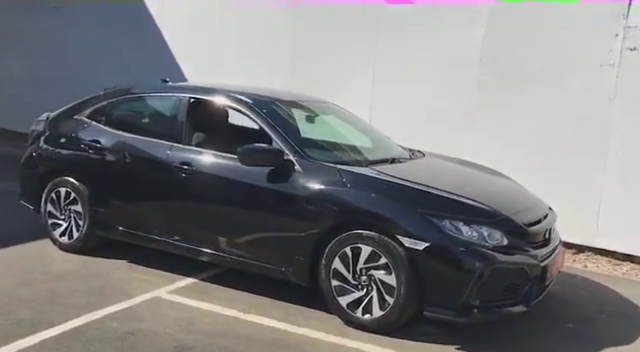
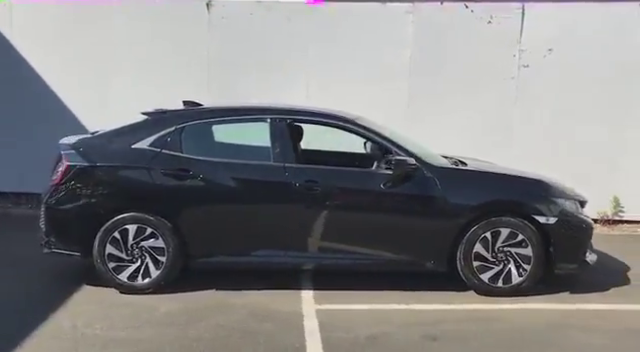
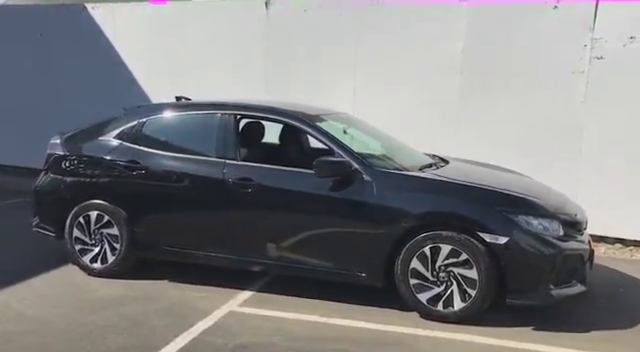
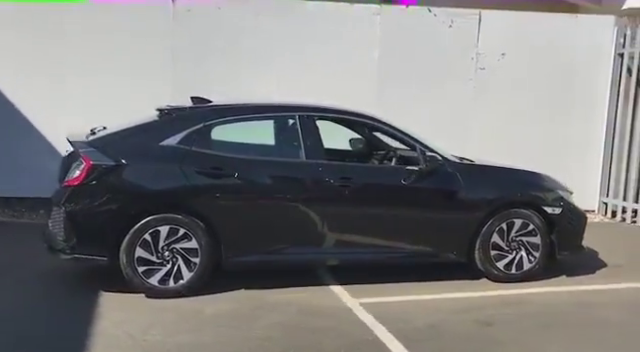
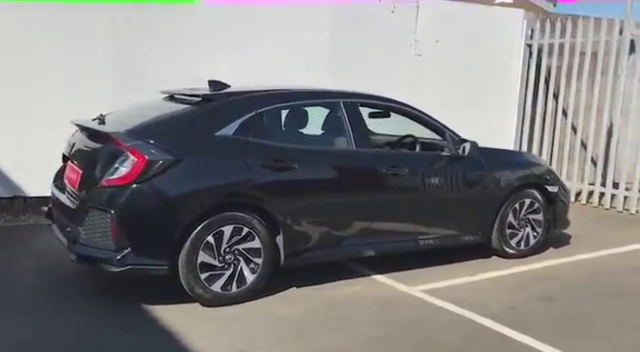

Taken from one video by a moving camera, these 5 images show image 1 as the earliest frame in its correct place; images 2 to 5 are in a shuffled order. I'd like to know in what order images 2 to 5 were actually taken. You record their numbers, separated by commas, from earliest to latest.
3, 2, 4, 5
